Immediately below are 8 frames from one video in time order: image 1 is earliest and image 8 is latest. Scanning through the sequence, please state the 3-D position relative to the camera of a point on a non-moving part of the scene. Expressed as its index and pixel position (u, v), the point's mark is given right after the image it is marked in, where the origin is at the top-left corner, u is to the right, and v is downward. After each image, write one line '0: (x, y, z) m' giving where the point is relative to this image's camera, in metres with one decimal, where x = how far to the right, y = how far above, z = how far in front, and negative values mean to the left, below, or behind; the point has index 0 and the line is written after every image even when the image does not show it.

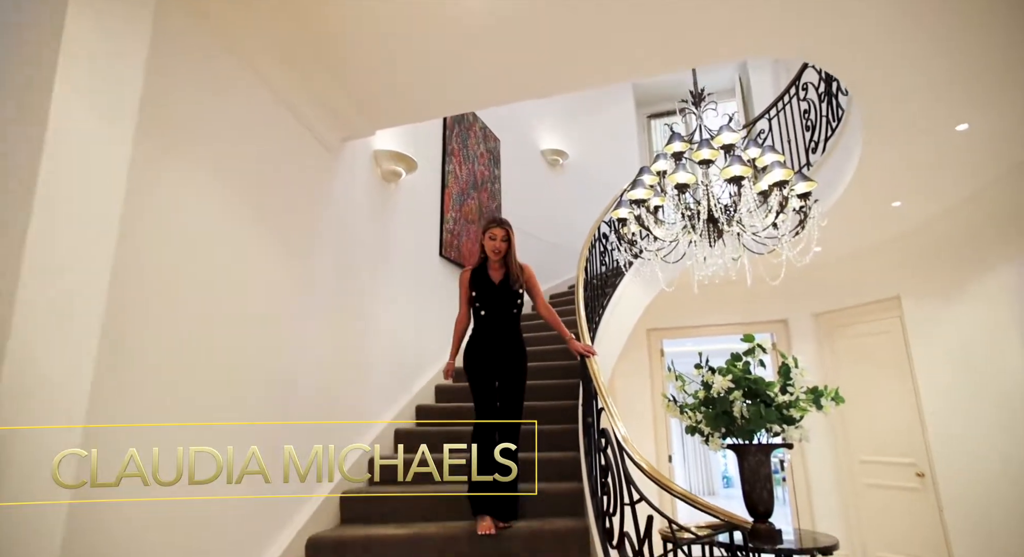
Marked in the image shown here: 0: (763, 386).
0: (+1.8, -0.8, +3.5) m
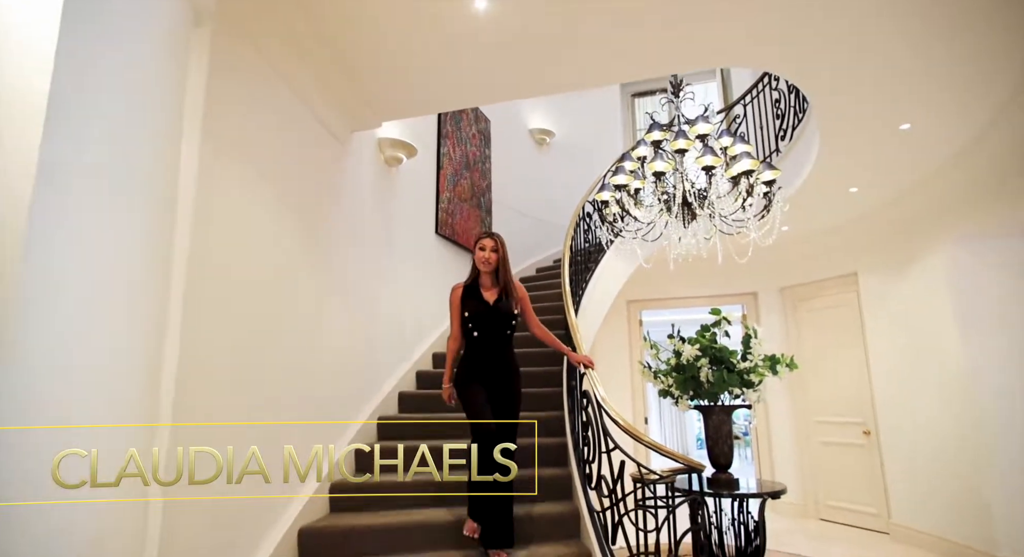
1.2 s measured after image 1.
0: (+1.7, -0.6, +4.0) m
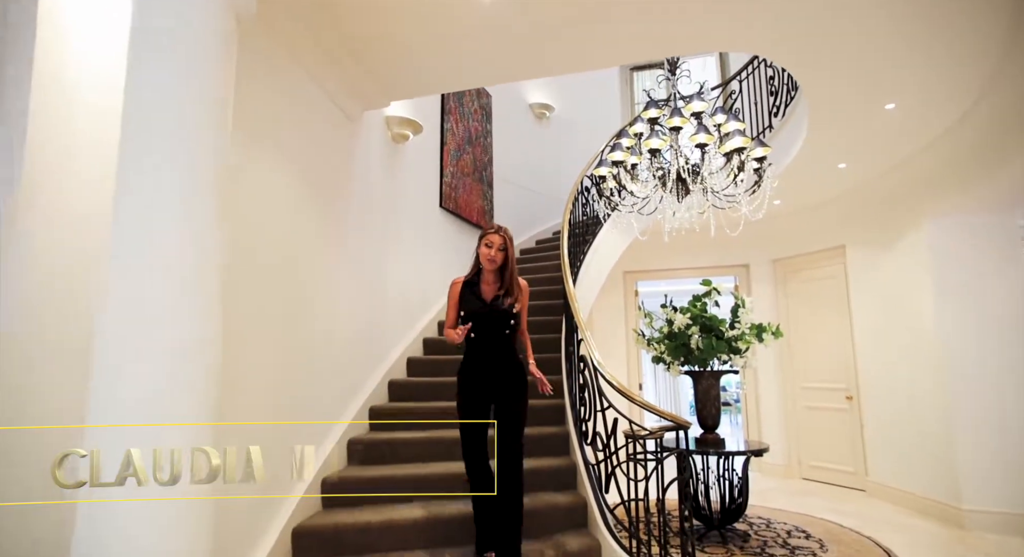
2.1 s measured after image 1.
0: (+1.8, -0.4, +4.3) m
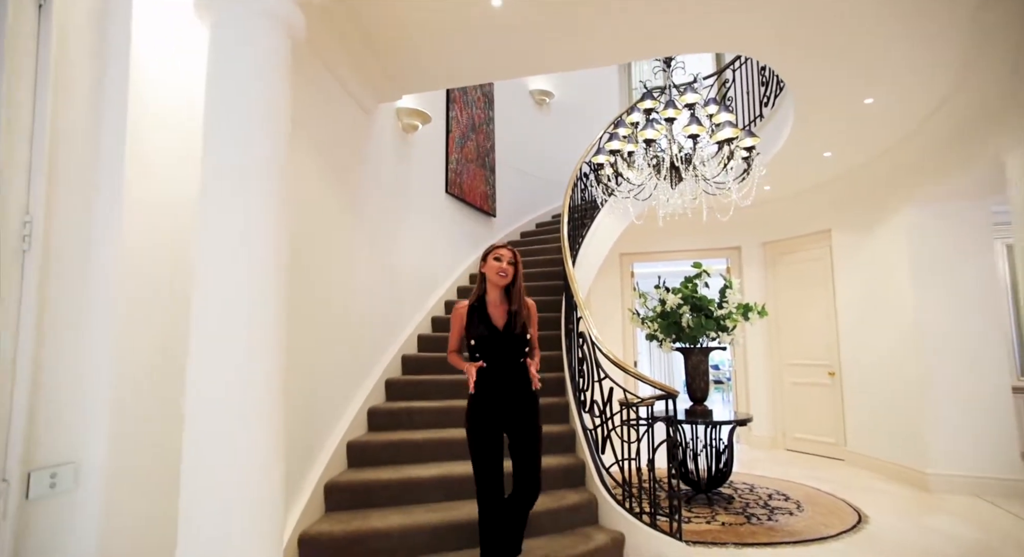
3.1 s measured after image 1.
0: (+1.8, -0.2, +4.6) m
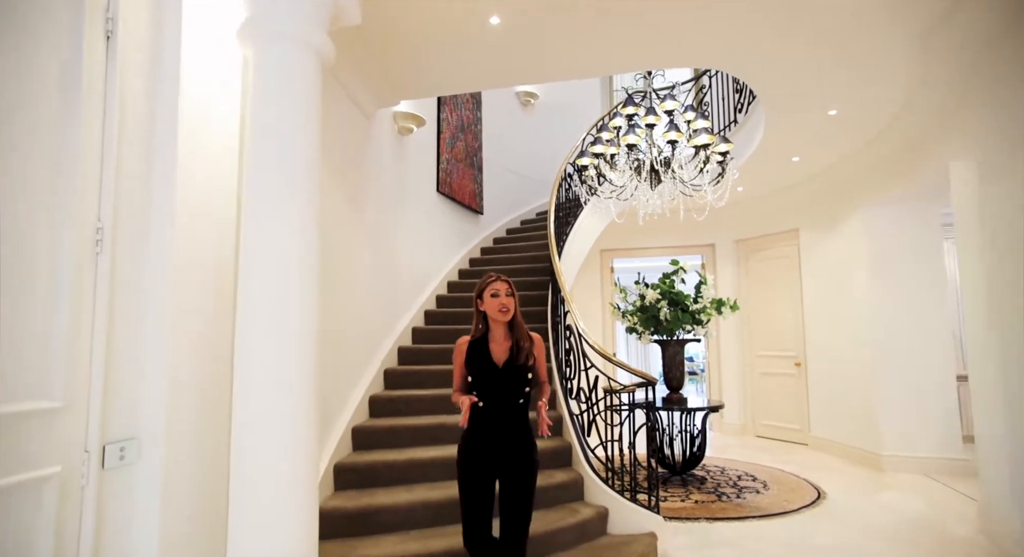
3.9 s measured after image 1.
0: (+1.7, -0.2, +4.9) m
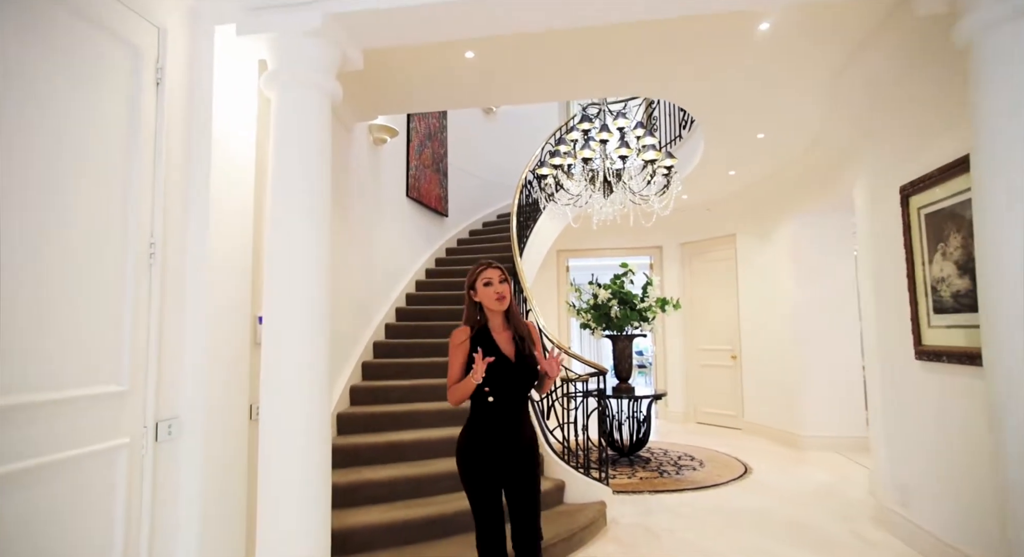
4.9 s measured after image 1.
0: (+1.3, -0.2, +5.4) m
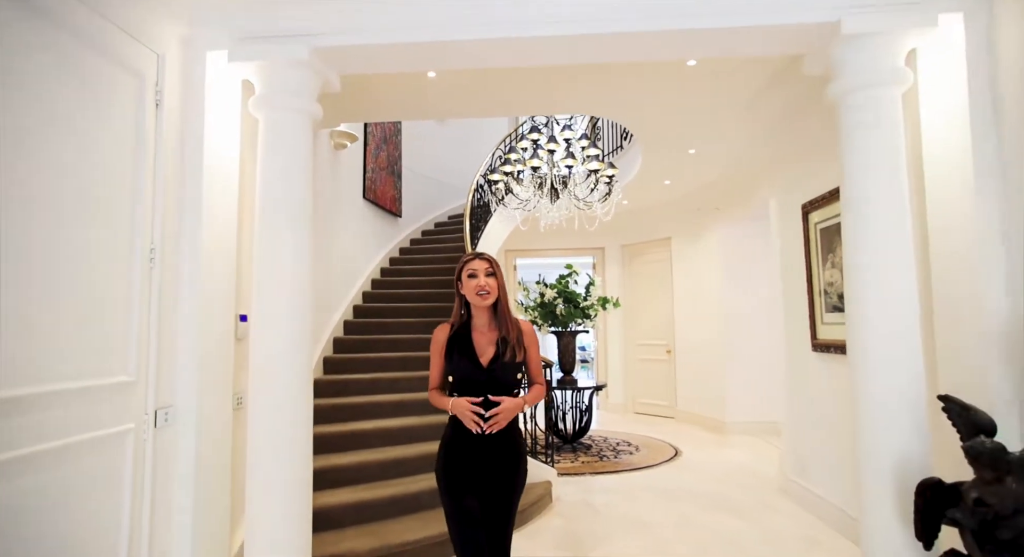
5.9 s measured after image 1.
0: (+0.7, -0.2, +5.9) m
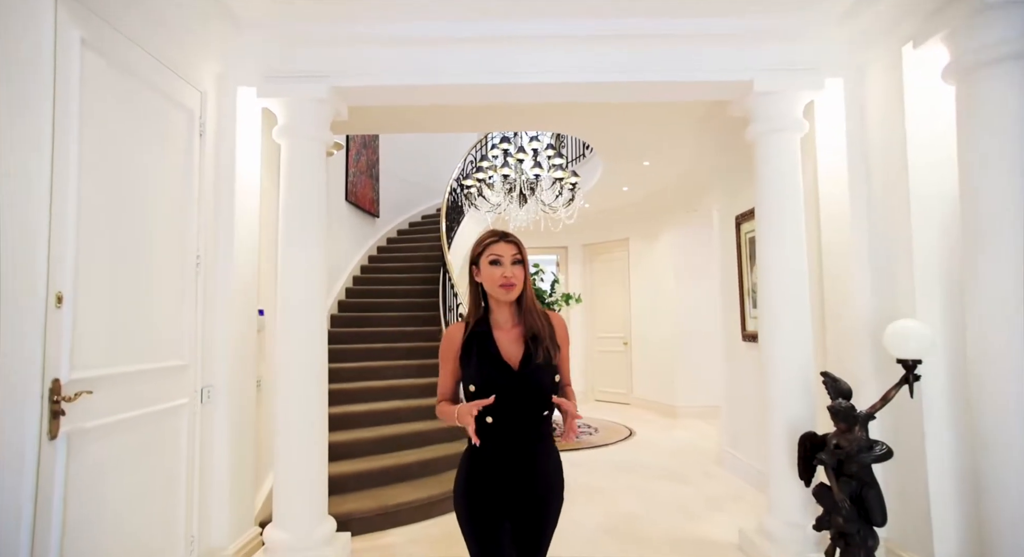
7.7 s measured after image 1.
0: (+0.4, -0.2, +6.4) m
